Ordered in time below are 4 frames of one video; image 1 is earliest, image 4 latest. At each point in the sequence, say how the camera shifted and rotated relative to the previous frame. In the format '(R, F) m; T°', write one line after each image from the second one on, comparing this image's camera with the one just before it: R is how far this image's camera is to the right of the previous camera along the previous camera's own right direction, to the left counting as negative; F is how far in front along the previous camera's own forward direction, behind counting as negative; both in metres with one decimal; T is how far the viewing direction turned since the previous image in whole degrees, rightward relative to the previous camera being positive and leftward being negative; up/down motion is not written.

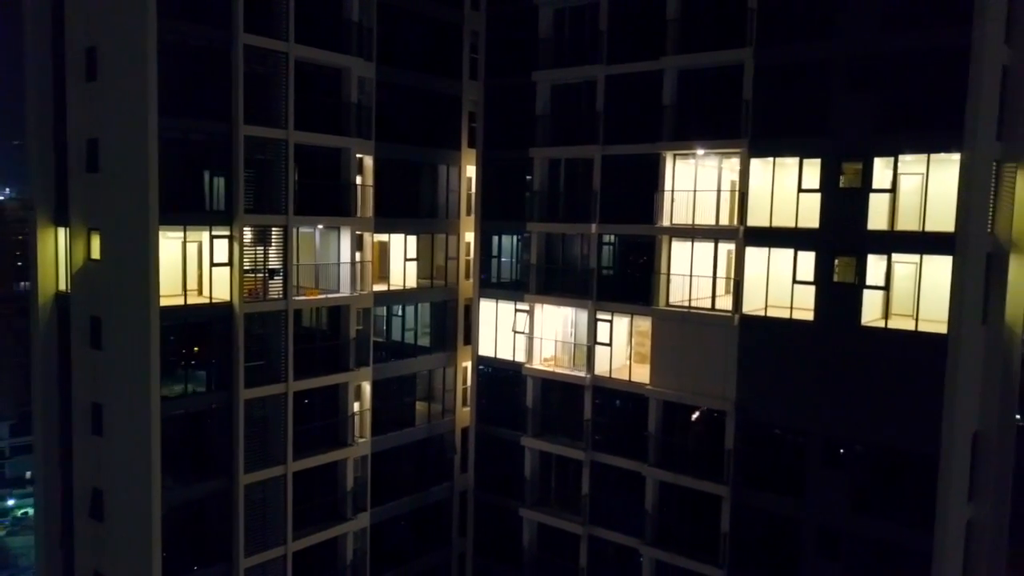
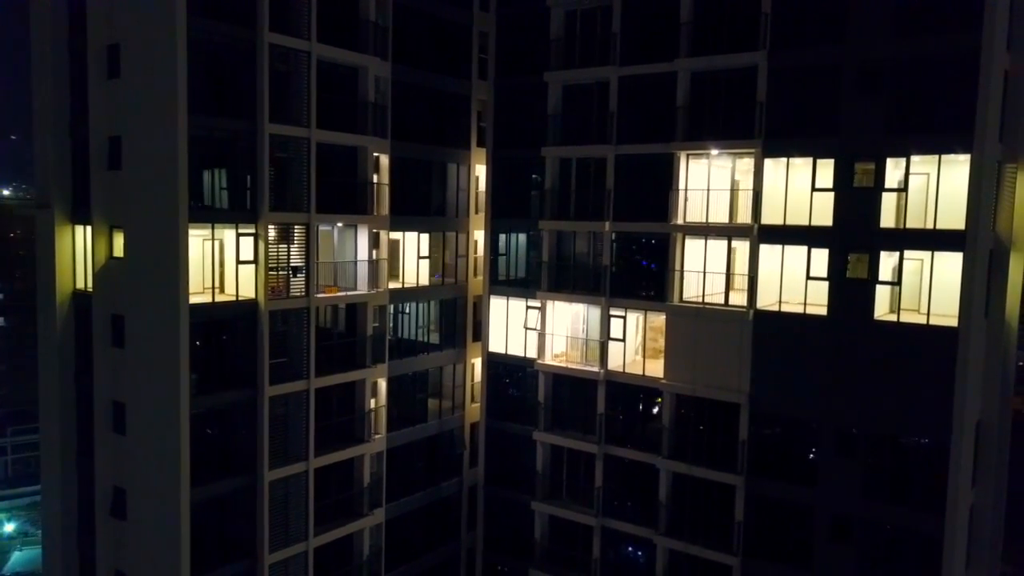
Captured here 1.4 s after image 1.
(-1.3, -0.3) m; +2°
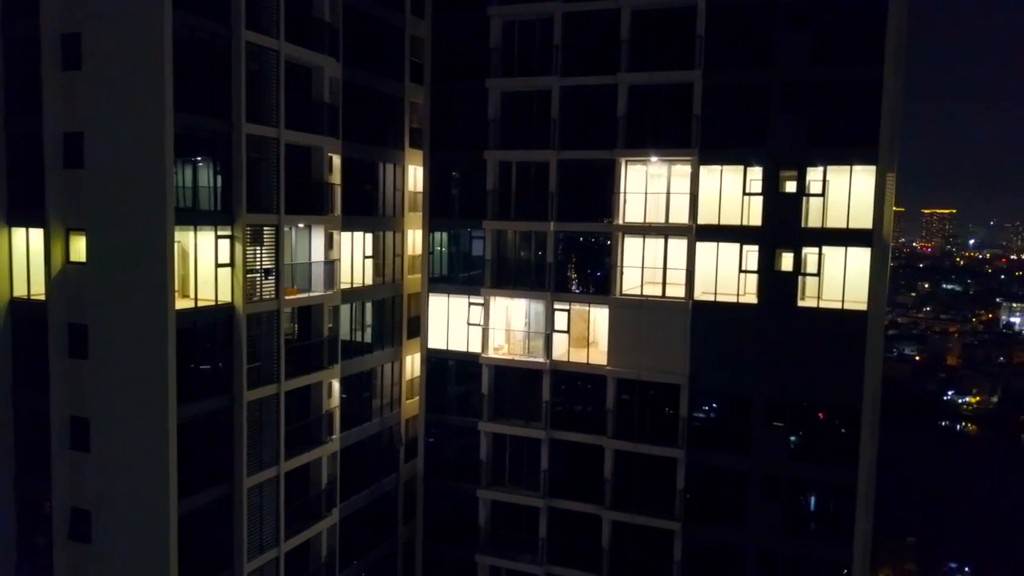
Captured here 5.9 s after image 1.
(-4.1, -0.7) m; +13°
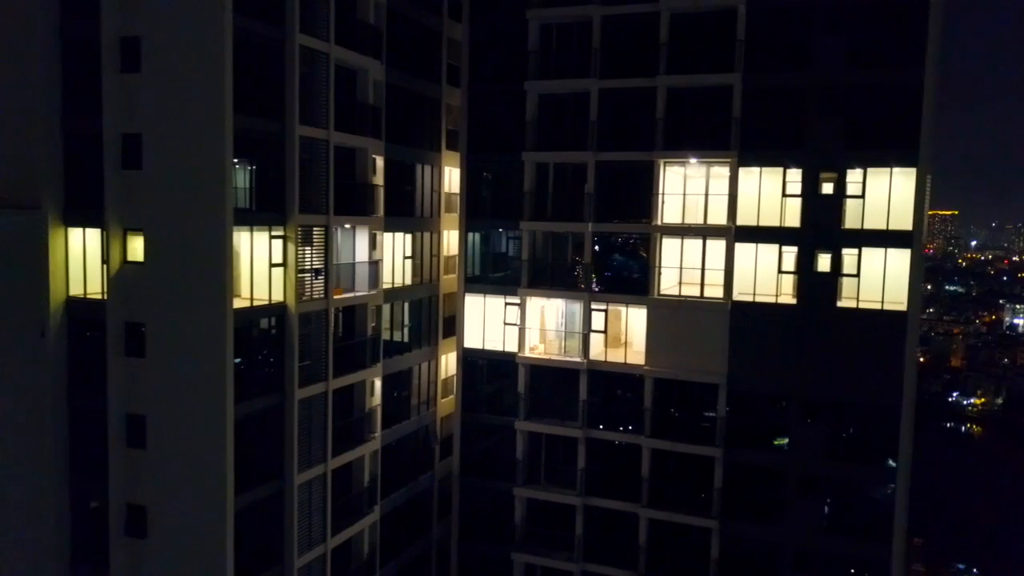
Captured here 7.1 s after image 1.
(-1.1, -0.2) m; 0°
